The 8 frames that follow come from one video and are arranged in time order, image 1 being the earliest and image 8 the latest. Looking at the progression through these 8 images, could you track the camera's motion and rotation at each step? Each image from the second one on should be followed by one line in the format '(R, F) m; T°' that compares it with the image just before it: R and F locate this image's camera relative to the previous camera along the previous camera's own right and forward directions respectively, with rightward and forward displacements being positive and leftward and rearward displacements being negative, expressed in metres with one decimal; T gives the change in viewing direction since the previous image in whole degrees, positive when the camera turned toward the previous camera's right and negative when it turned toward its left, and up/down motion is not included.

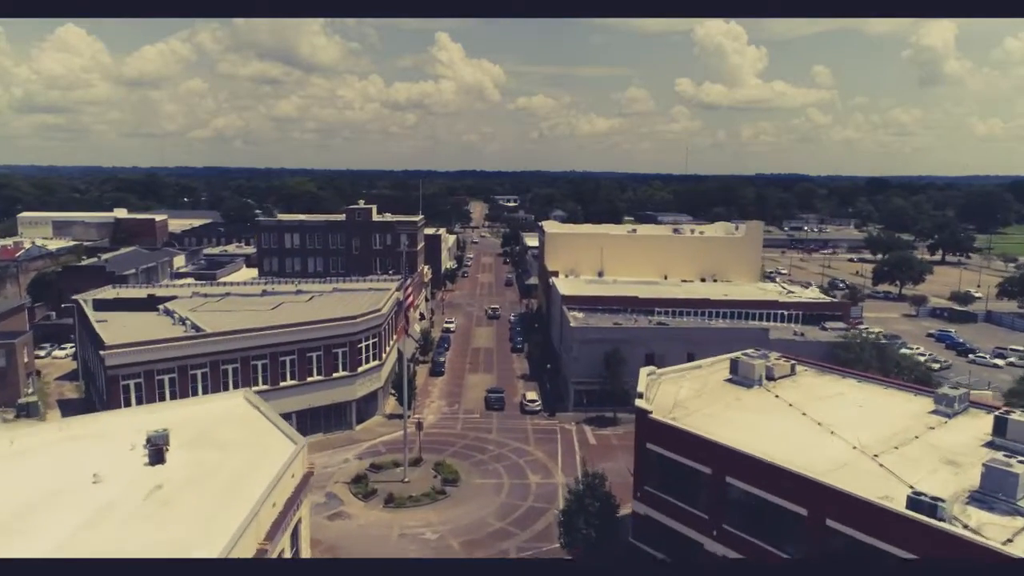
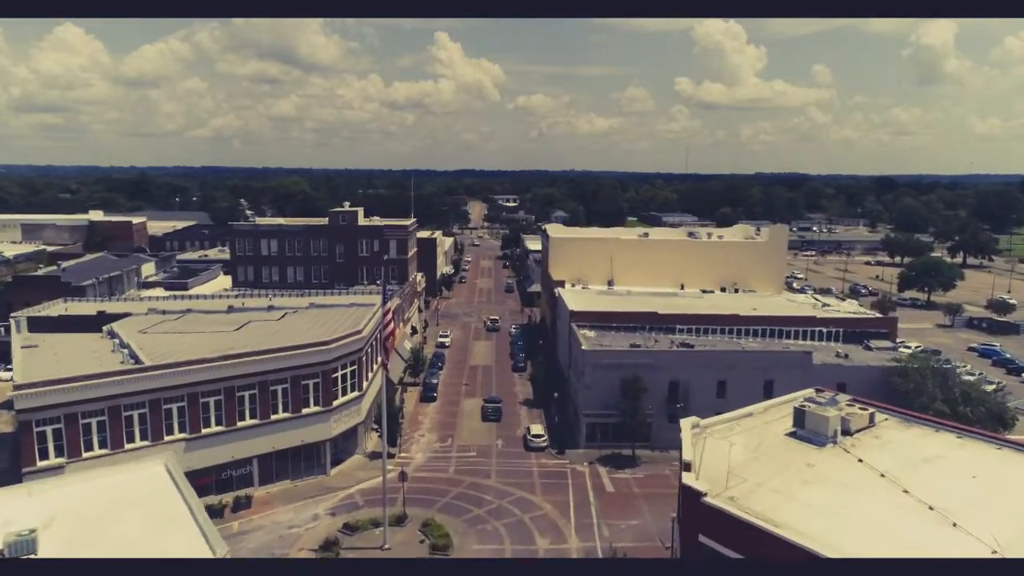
(-0.1, +4.4) m; 0°
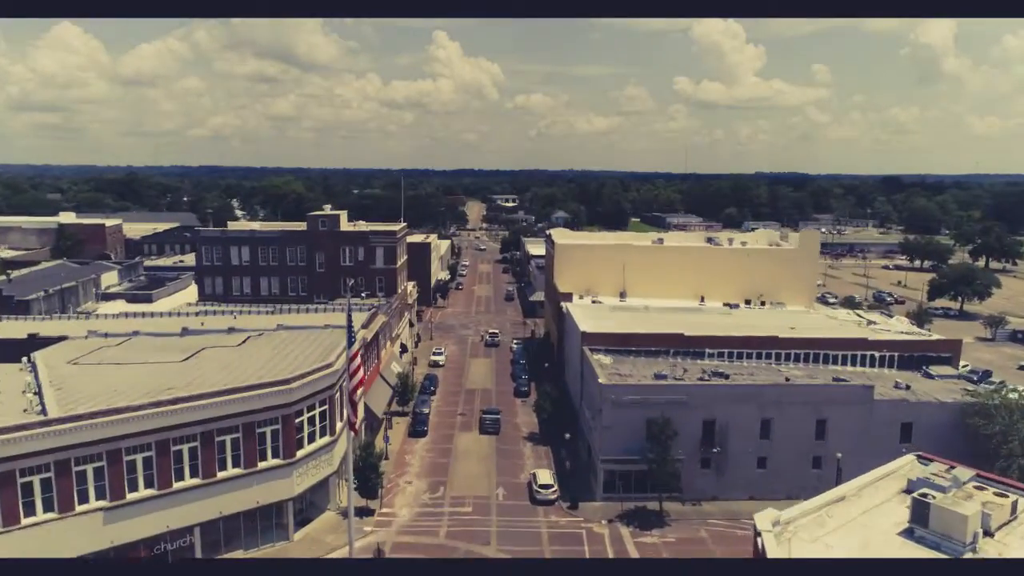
(-0.1, +4.5) m; 0°
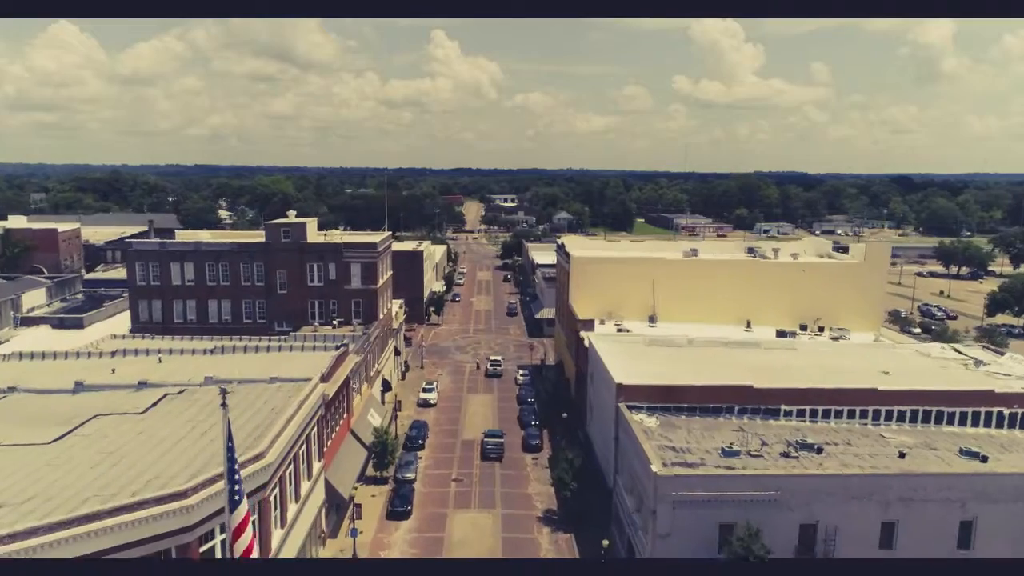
(-0.3, +6.9) m; 0°
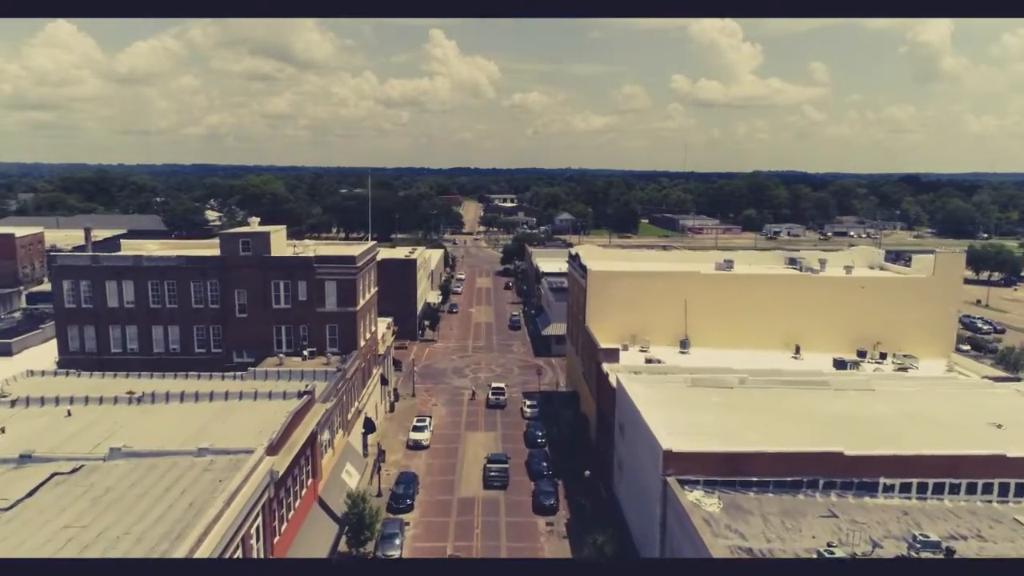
(-0.3, +5.0) m; 0°
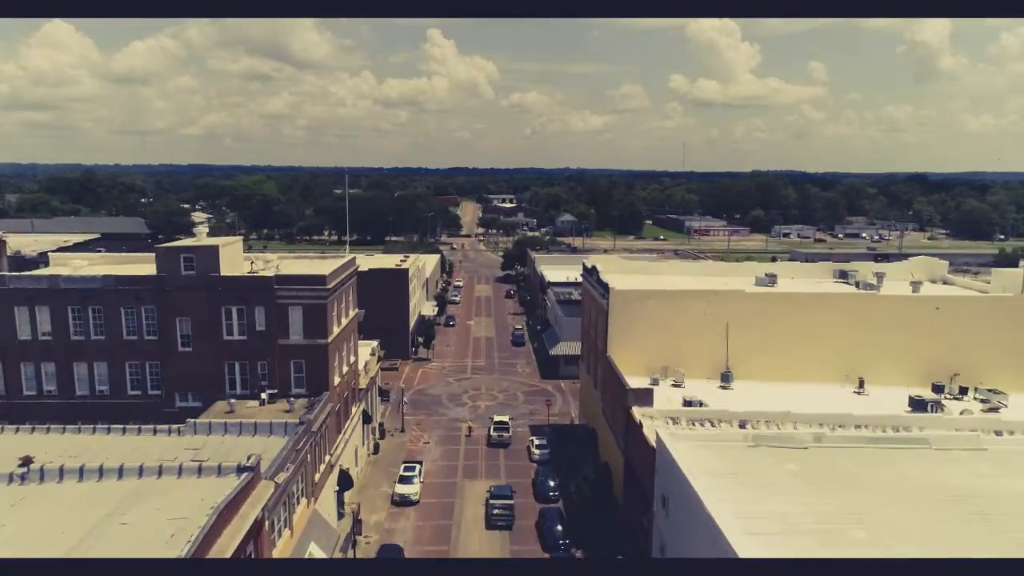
(-0.2, +4.7) m; 0°
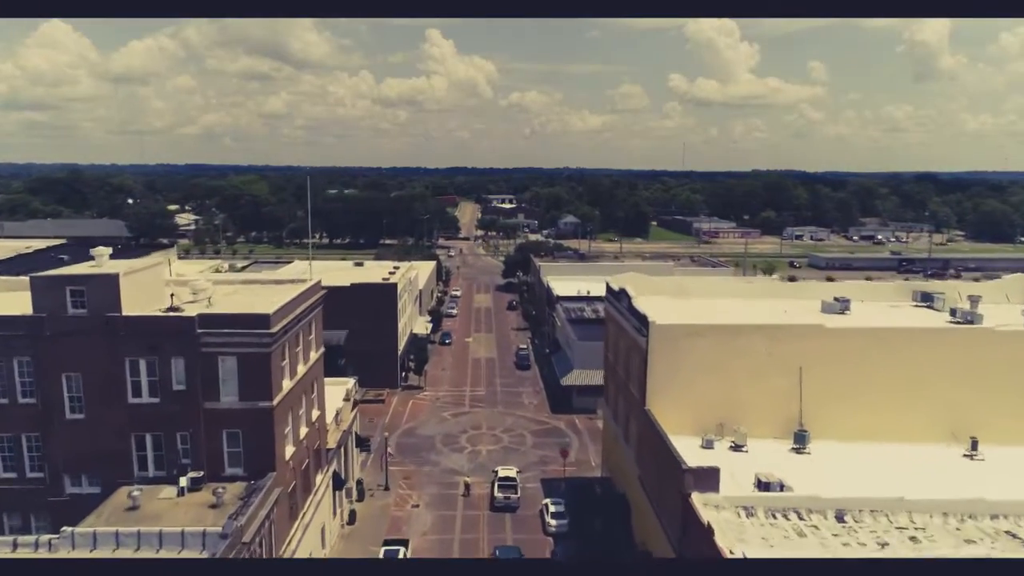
(-0.2, +5.3) m; 0°
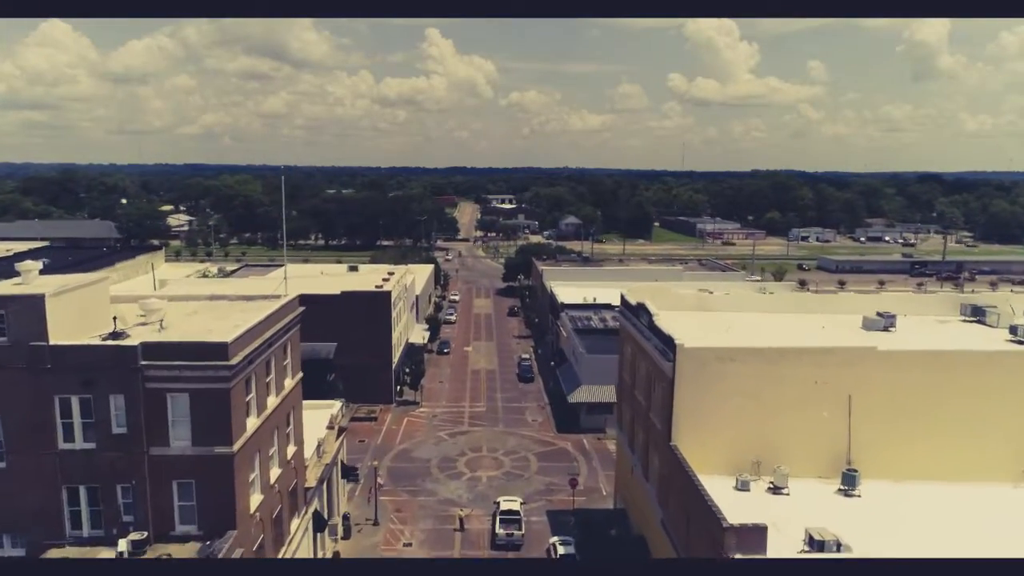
(-0.1, +2.4) m; 0°
